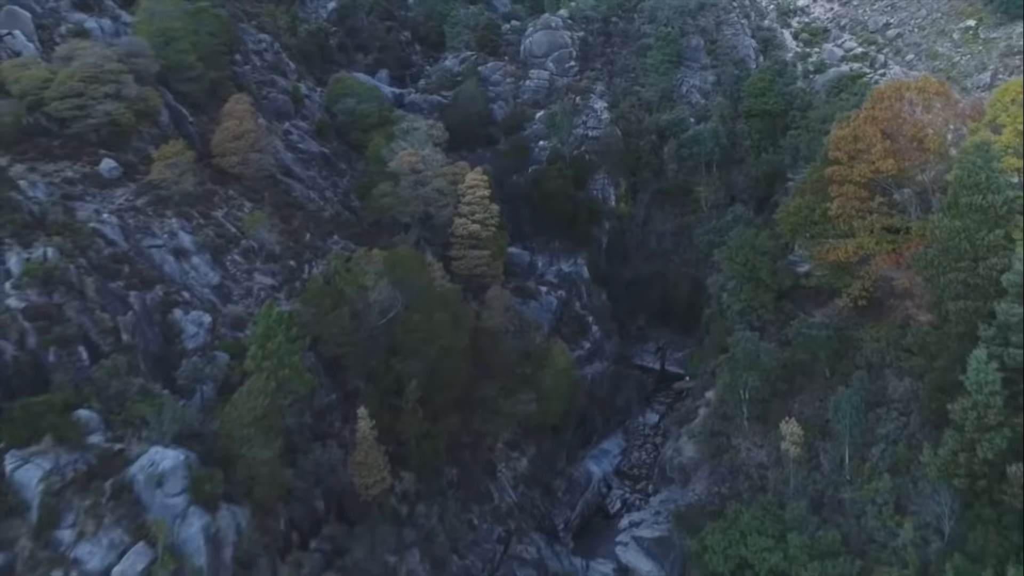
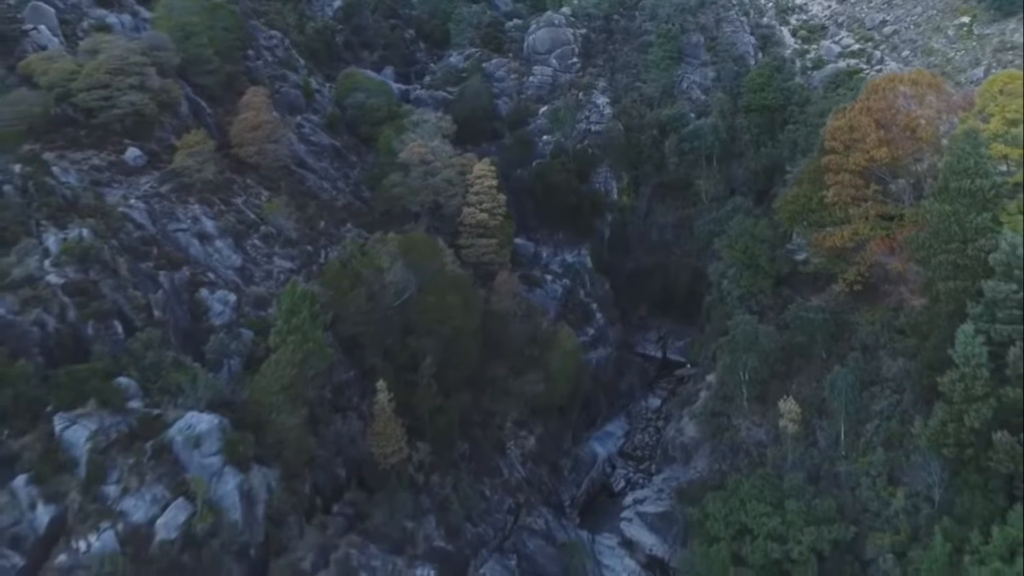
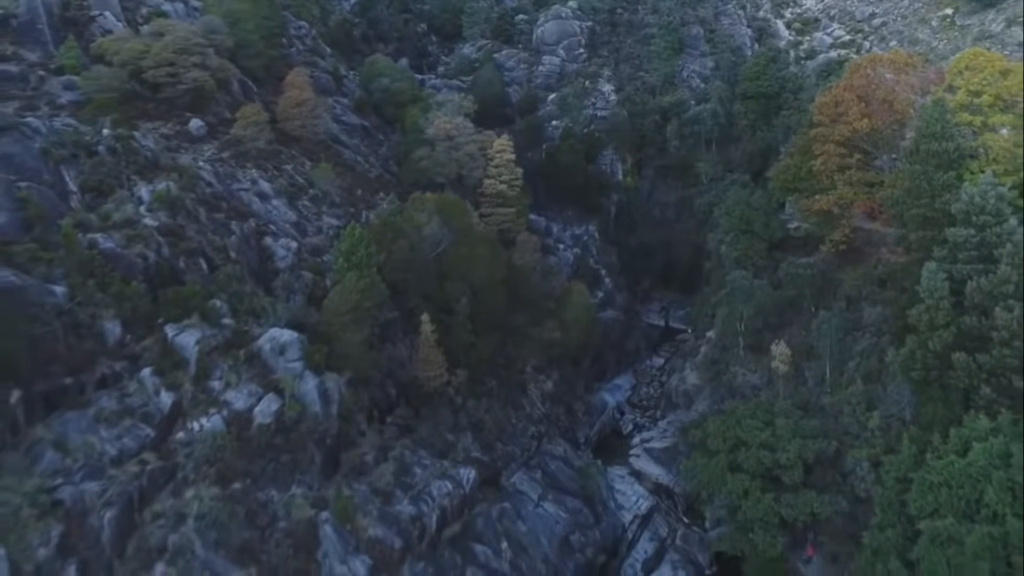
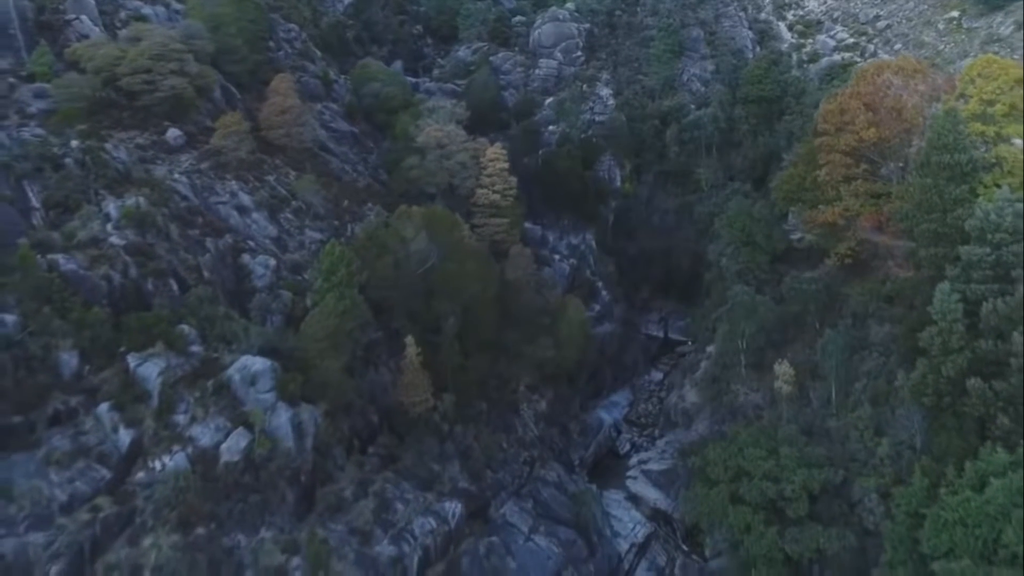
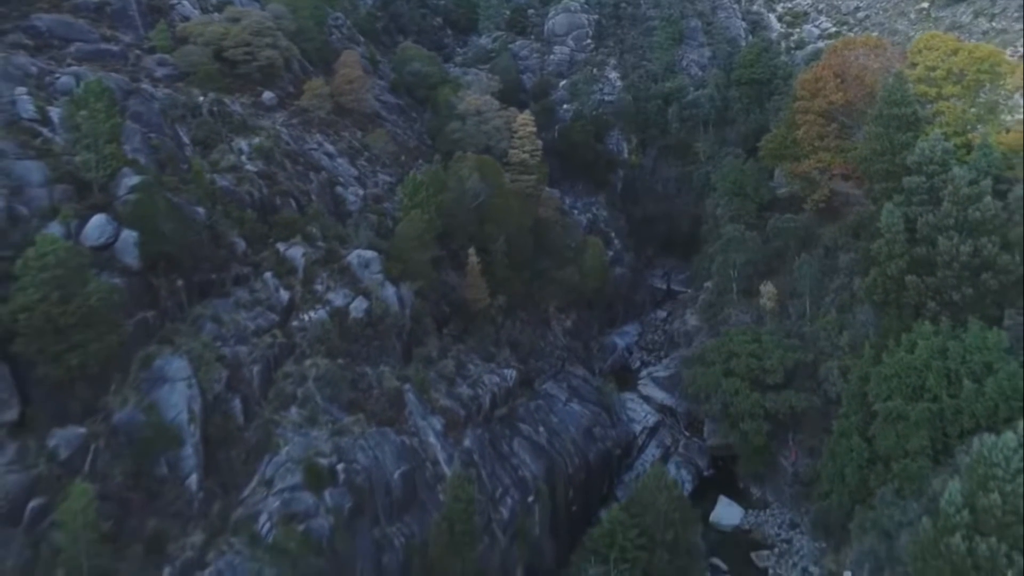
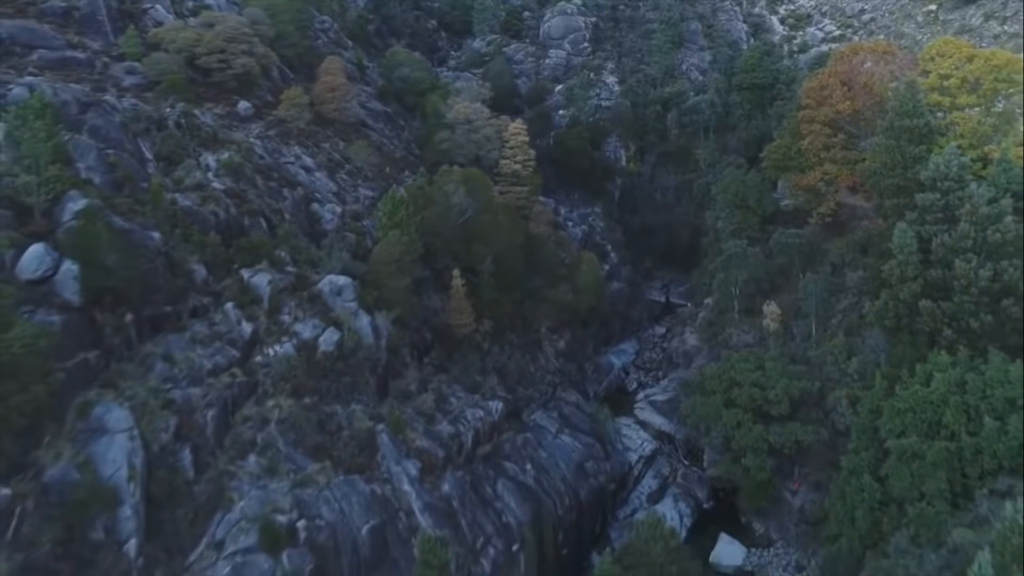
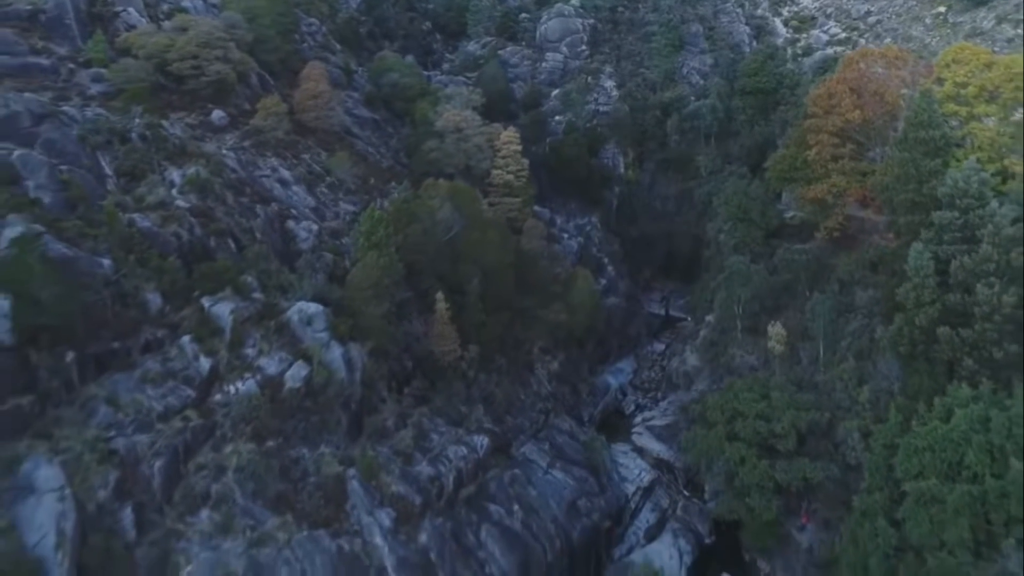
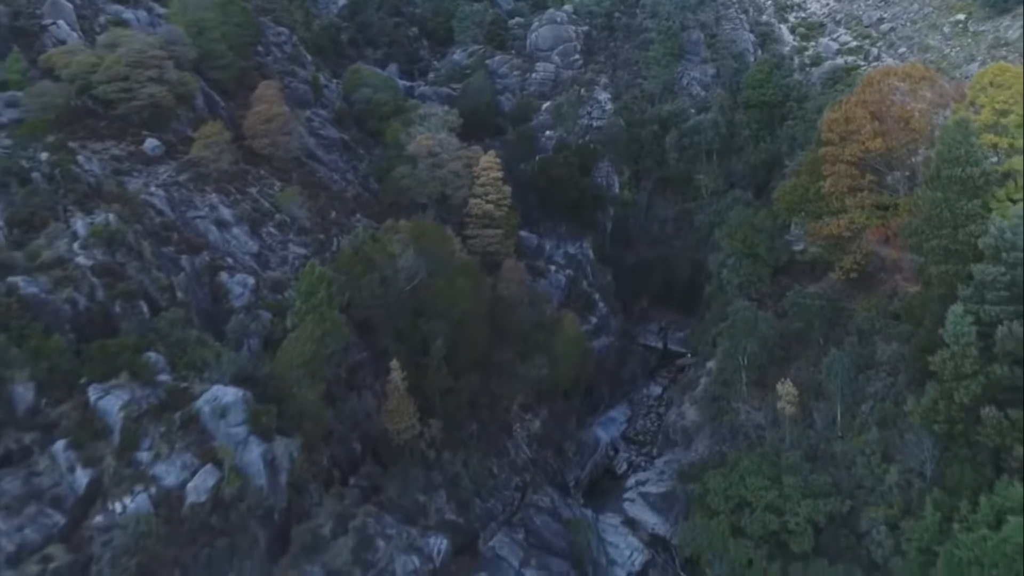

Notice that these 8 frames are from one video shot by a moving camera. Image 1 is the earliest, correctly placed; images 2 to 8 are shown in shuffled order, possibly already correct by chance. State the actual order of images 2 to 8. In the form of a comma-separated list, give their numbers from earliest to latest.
2, 8, 4, 3, 7, 6, 5
